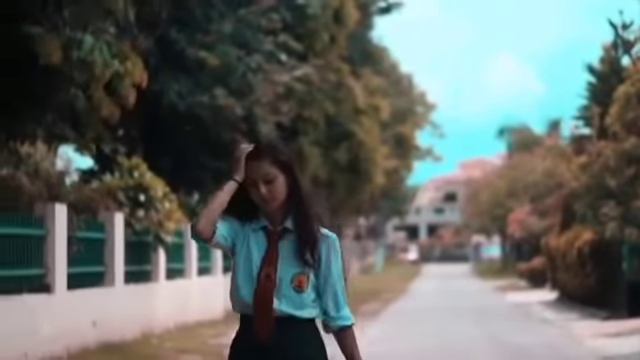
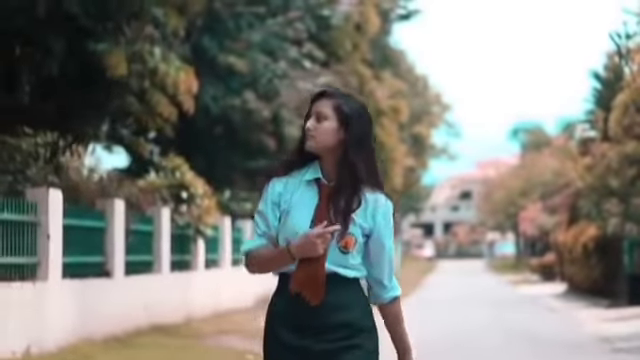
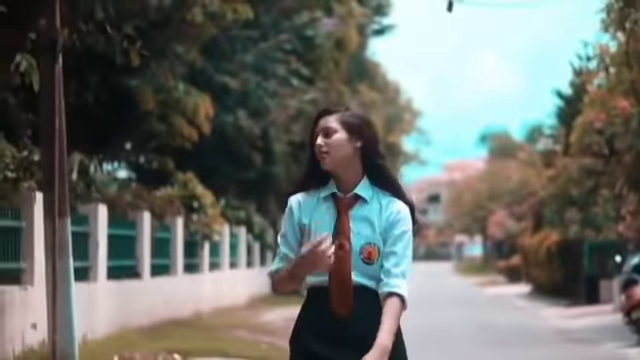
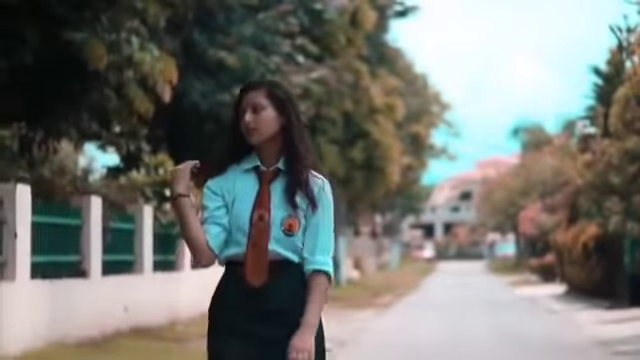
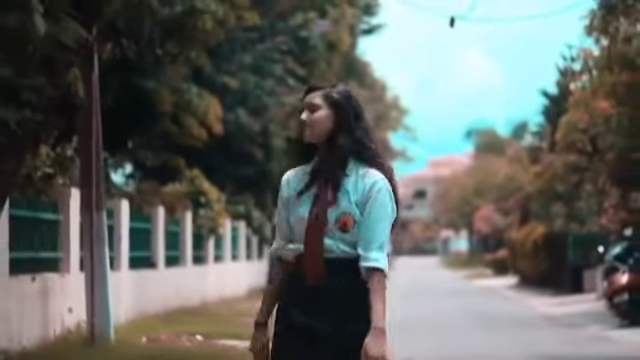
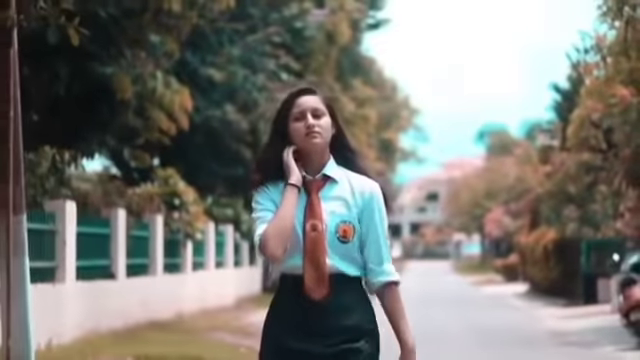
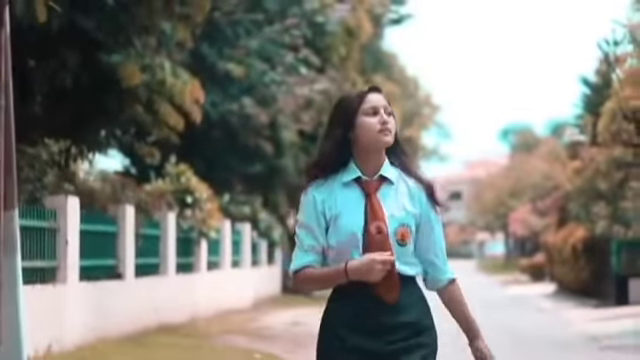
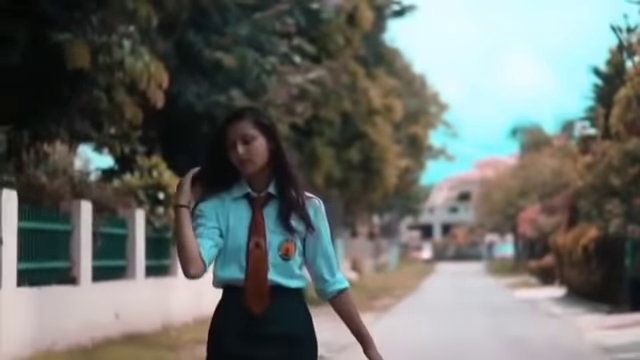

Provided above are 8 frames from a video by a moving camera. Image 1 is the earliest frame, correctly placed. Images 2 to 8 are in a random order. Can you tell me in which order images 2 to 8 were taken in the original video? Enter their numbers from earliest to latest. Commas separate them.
8, 4, 2, 7, 6, 3, 5
